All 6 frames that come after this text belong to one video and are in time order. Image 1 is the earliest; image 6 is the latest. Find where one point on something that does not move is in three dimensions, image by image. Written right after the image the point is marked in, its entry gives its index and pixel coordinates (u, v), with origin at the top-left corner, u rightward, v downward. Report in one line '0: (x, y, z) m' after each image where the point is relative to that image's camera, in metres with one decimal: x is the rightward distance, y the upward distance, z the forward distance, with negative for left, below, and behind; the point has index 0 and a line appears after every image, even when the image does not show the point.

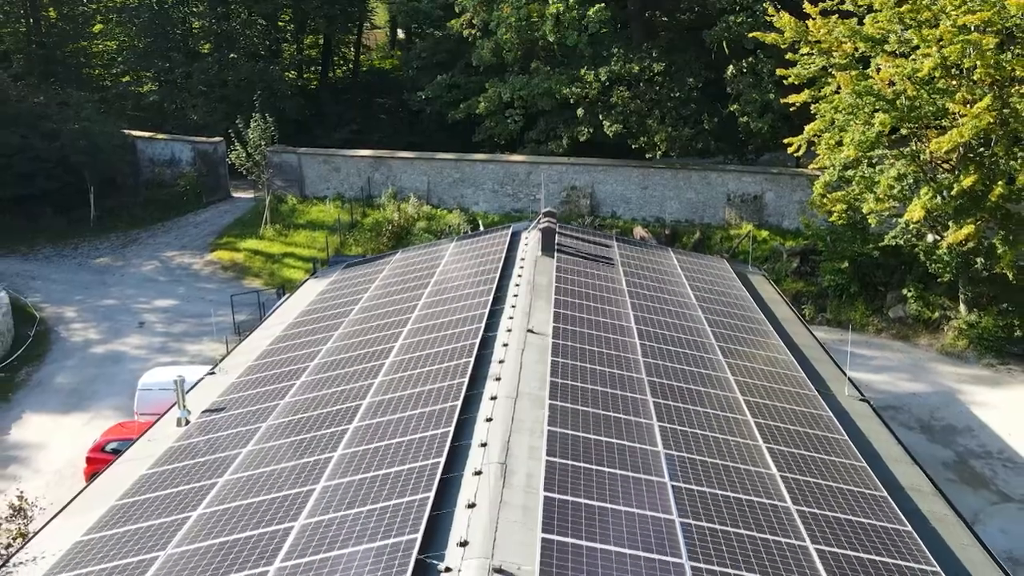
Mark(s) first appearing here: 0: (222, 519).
0: (-1.8, -1.4, +8.9) m
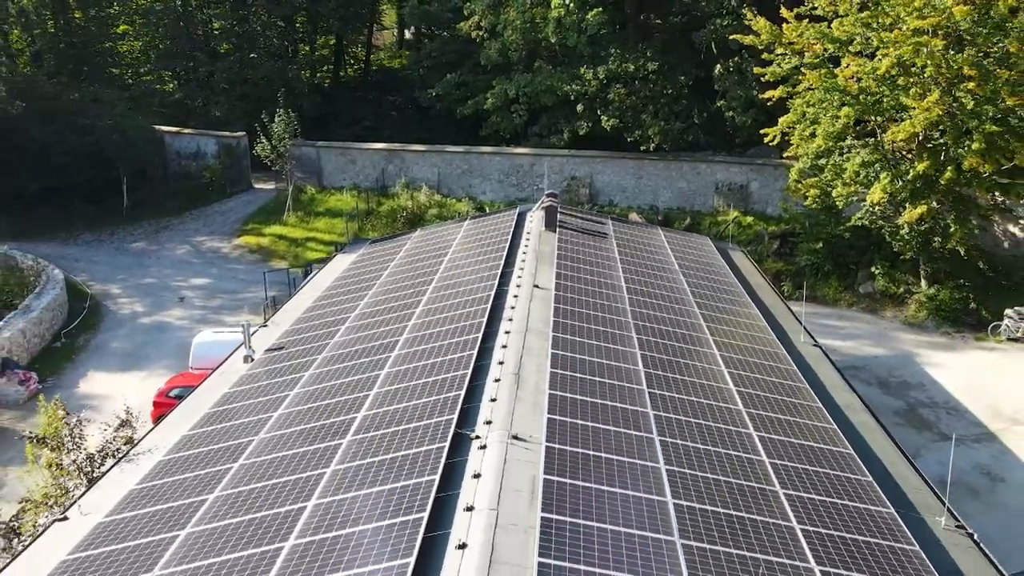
0: (-1.7, -1.0, +11.4) m
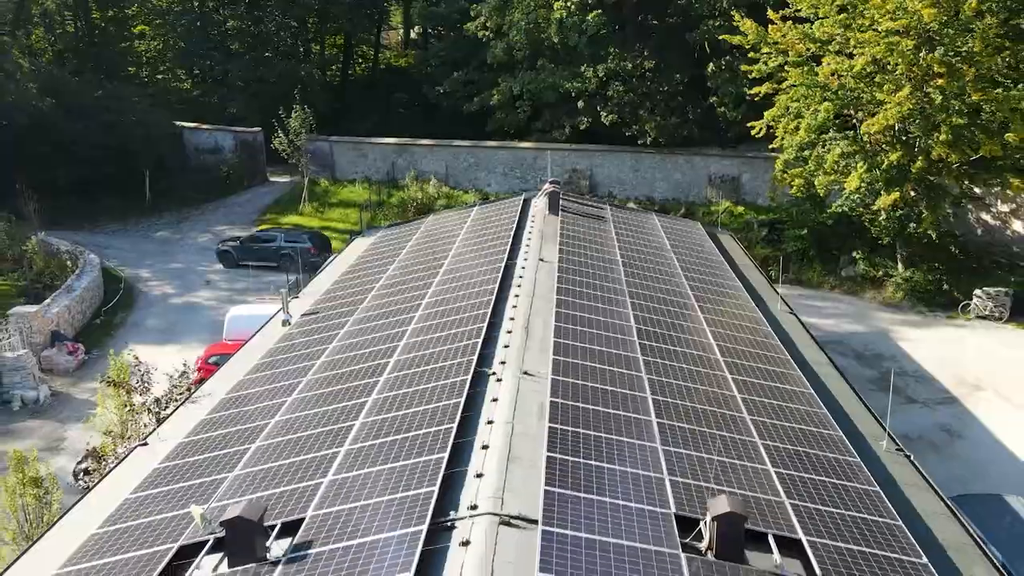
0: (-1.6, -0.7, +13.3) m
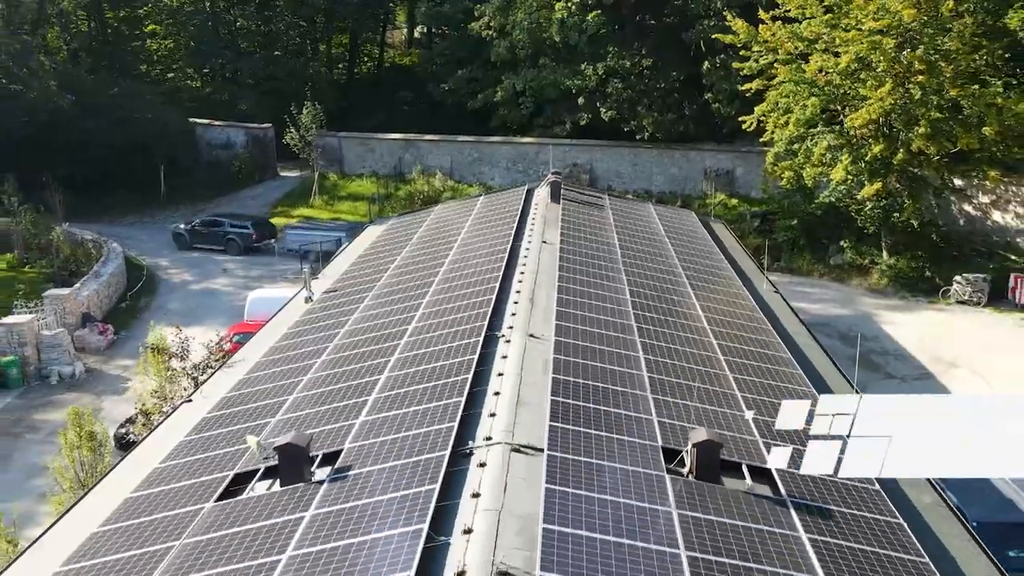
0: (-1.5, -0.4, +14.6) m
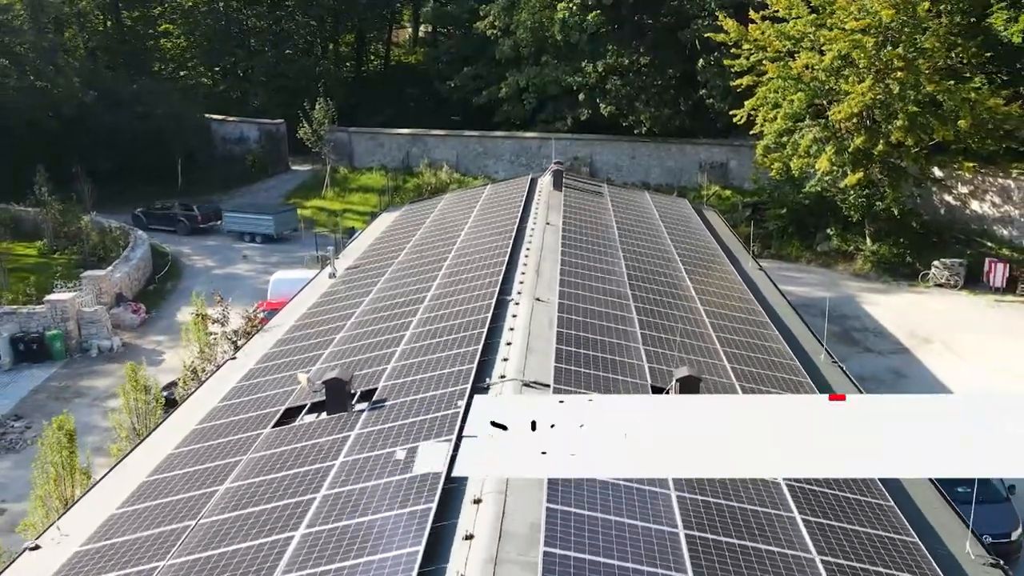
0: (-1.4, -0.1, +16.3) m
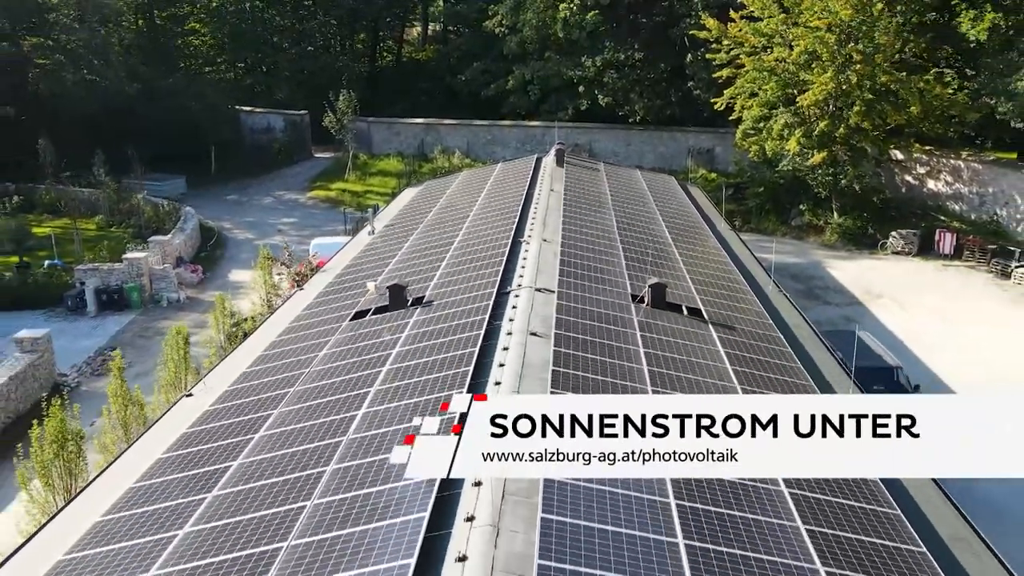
0: (-1.3, +0.6, +20.1) m
